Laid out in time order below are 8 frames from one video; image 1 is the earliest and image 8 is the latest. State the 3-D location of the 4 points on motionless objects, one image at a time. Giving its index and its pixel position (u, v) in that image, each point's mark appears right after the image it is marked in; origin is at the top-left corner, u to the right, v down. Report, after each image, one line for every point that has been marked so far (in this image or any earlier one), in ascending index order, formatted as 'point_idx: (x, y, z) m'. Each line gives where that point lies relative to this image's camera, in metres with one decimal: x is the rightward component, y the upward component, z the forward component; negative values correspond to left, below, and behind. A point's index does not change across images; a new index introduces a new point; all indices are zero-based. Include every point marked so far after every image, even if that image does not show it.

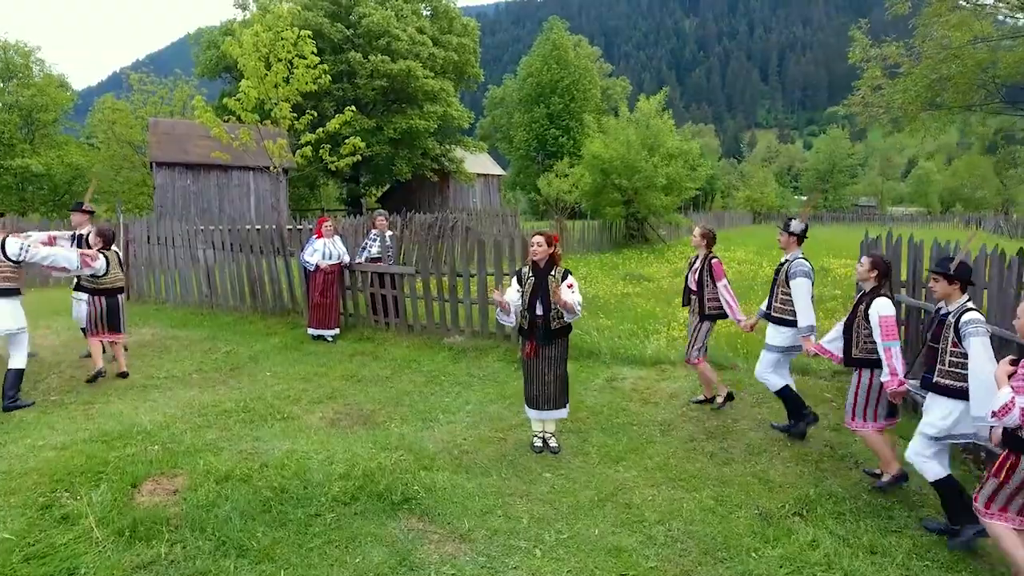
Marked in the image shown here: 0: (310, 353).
0: (-2.7, -0.9, +8.7) m
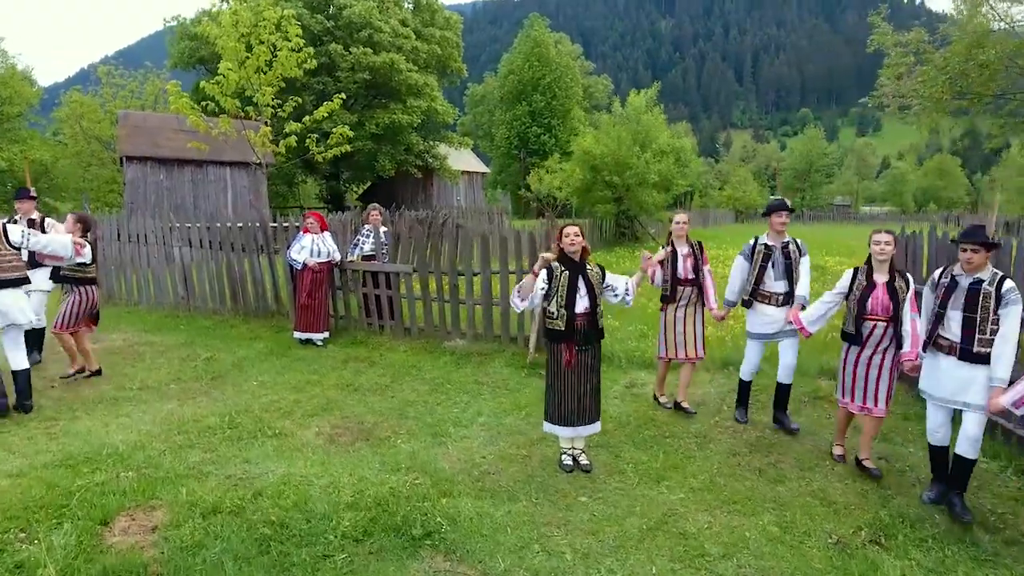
0: (-2.6, -0.9, +7.9) m
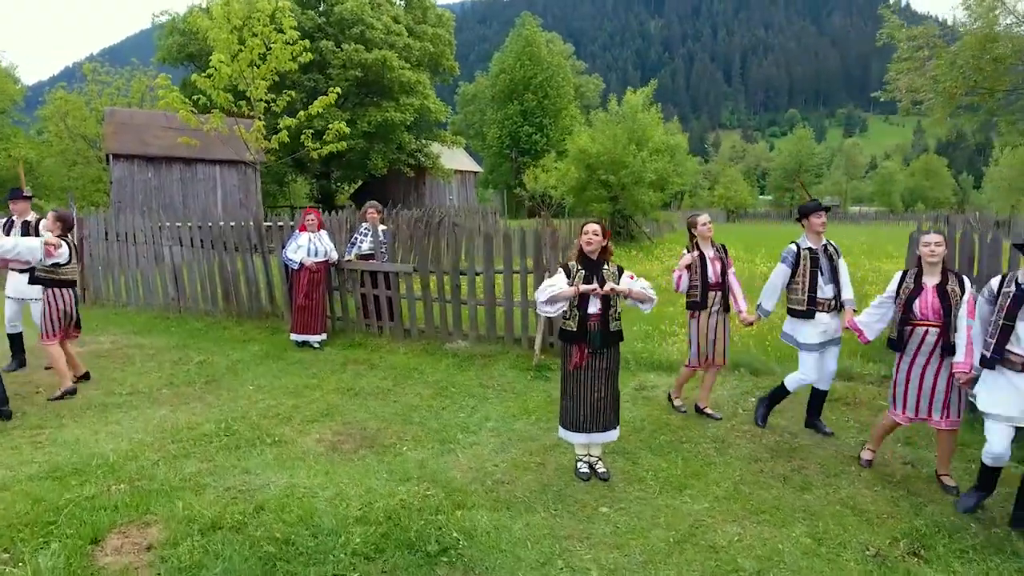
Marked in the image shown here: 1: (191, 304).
0: (-2.6, -0.9, +7.7) m
1: (-5.0, -0.3, +9.8) m
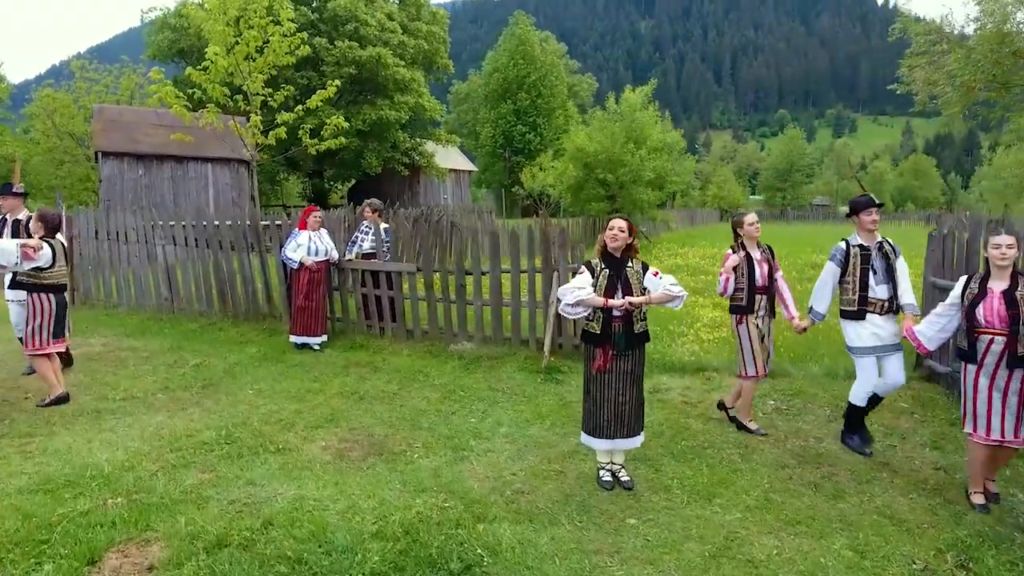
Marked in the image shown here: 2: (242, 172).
0: (-2.5, -0.9, +7.4) m
1: (-4.9, -0.3, +9.5) m
2: (-8.2, +3.5, +19.4) m
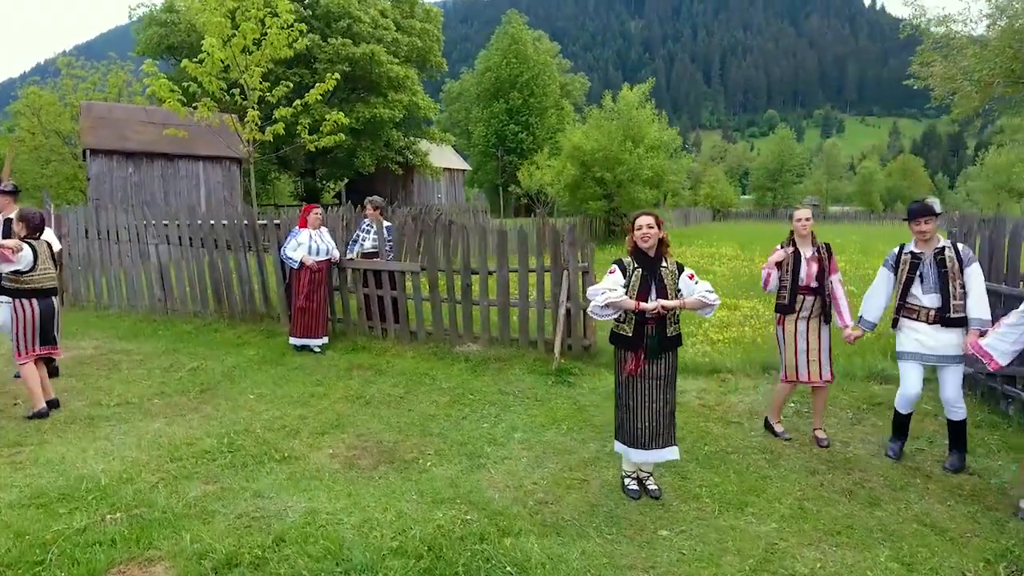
0: (-2.4, -0.9, +7.1) m
1: (-4.8, -0.3, +9.3) m
2: (-8.3, +3.5, +19.1) m
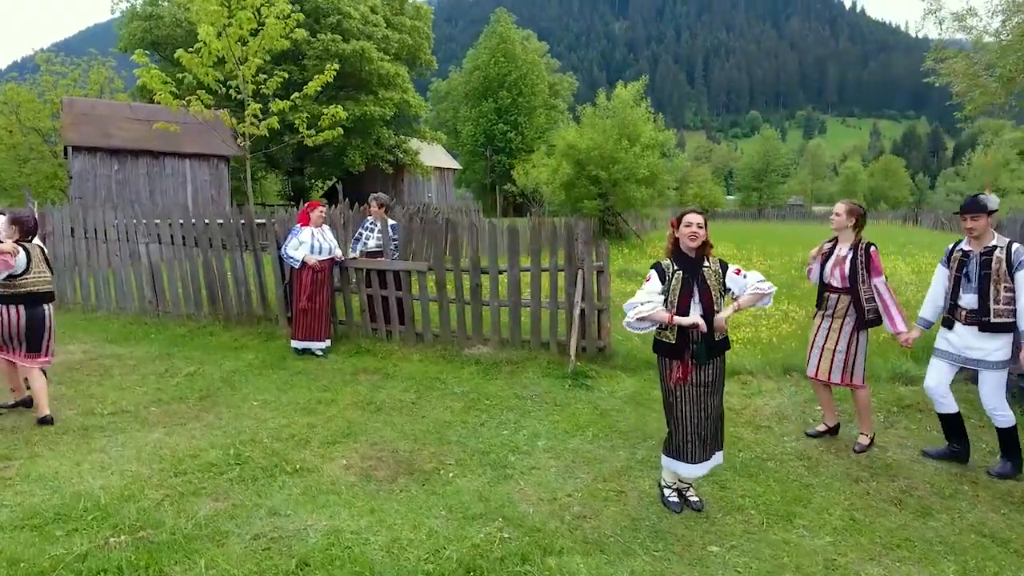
0: (-2.3, -0.9, +6.8) m
1: (-4.7, -0.3, +8.9) m
2: (-8.4, +3.5, +18.6) m
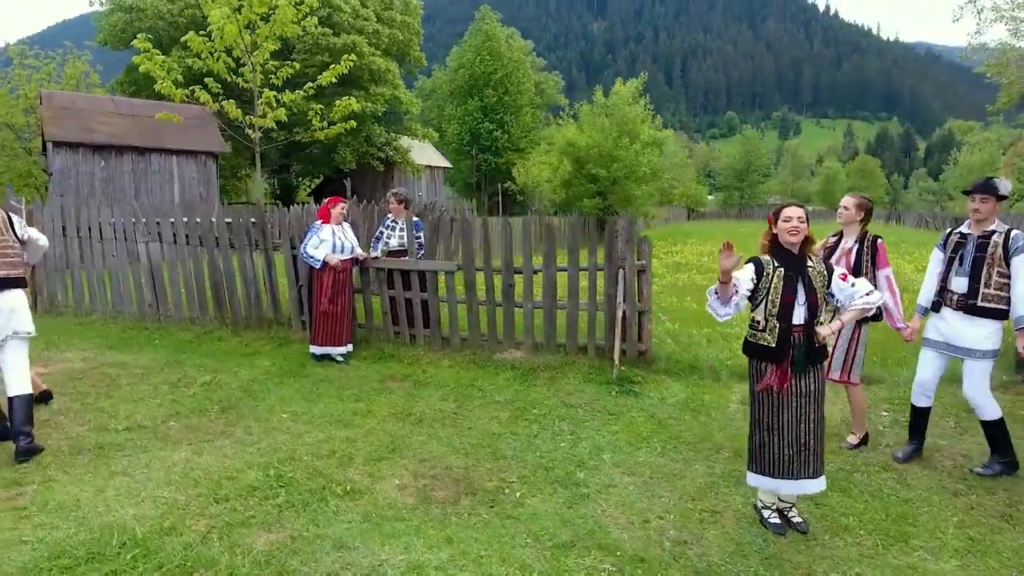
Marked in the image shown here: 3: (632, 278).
0: (-1.9, -0.9, +6.3) m
1: (-4.4, -0.3, +8.3) m
2: (-8.5, +3.4, +17.9) m
3: (+1.2, +0.1, +6.6) m
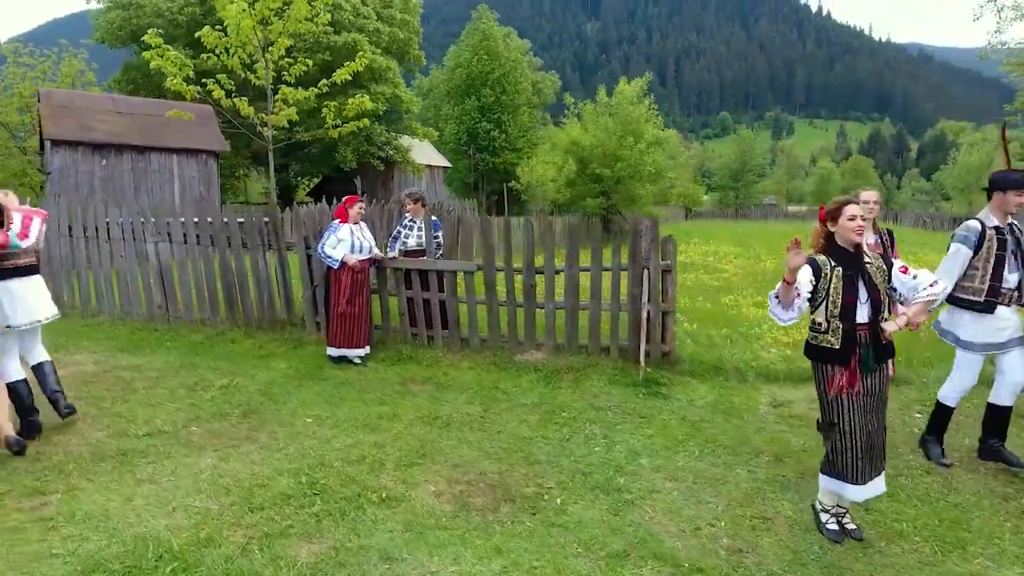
0: (-1.6, -0.9, +6.2) m
1: (-4.2, -0.3, +8.1) m
2: (-8.4, +3.4, +17.7) m
3: (+1.5, +0.1, +6.5) m
